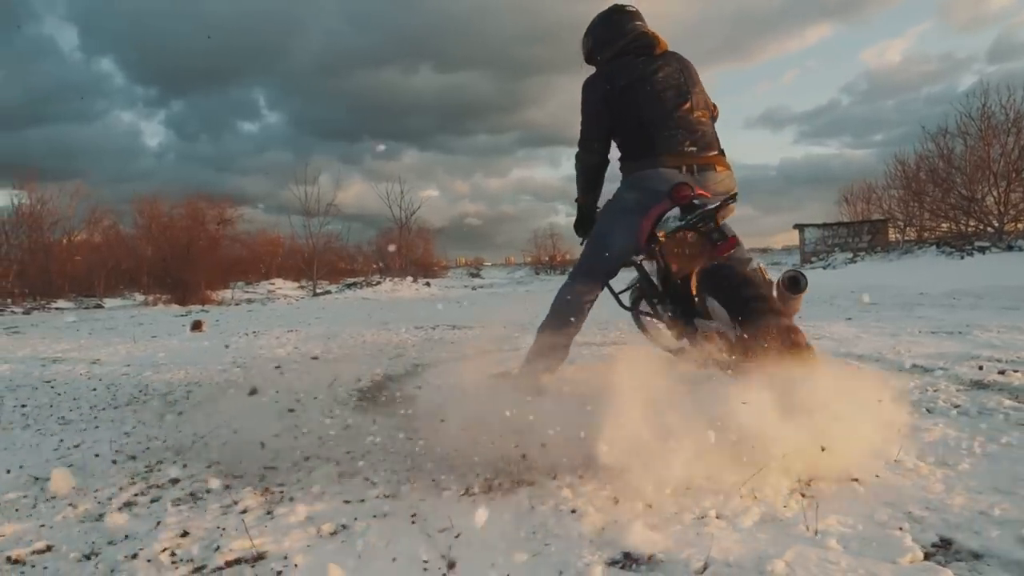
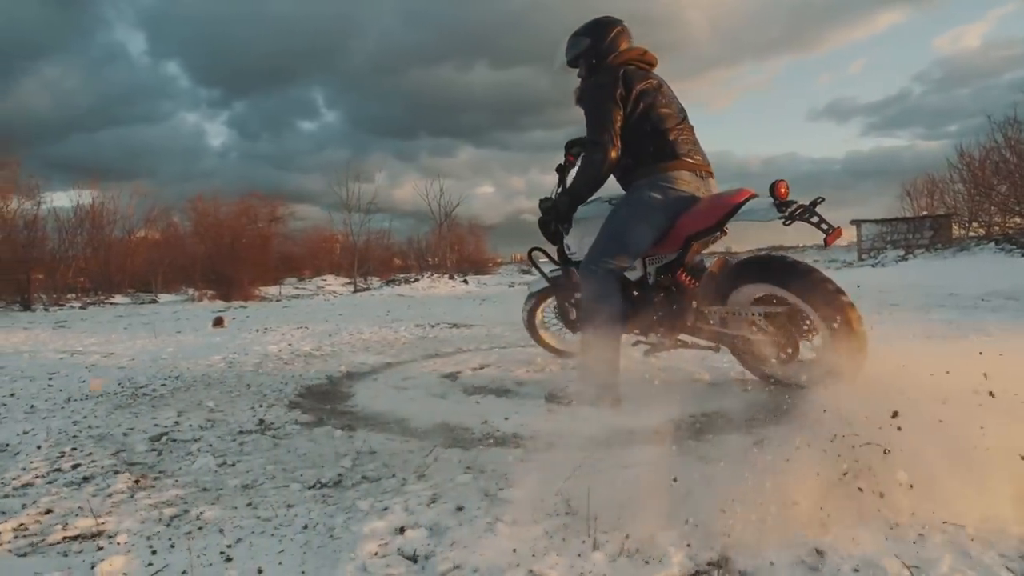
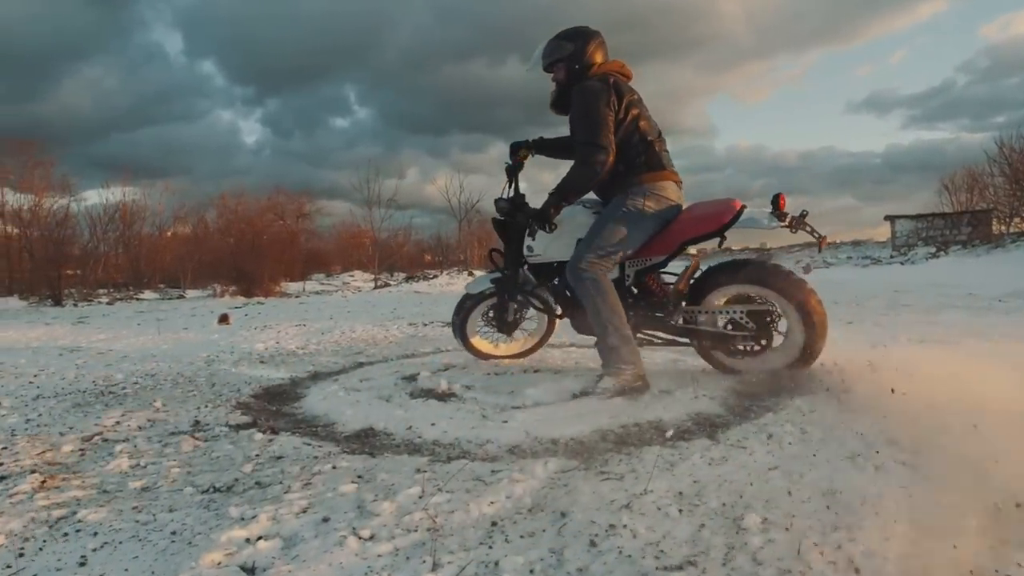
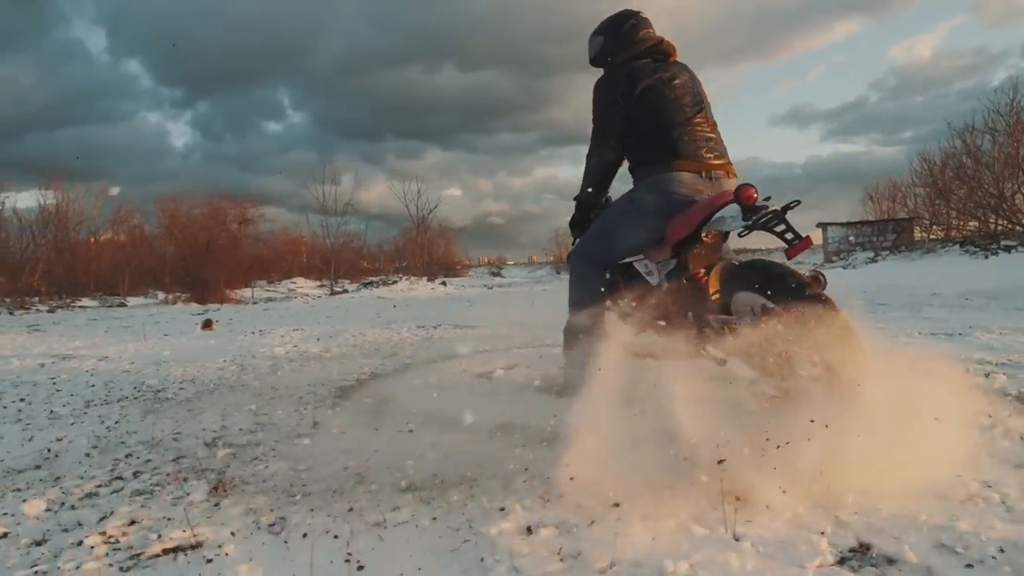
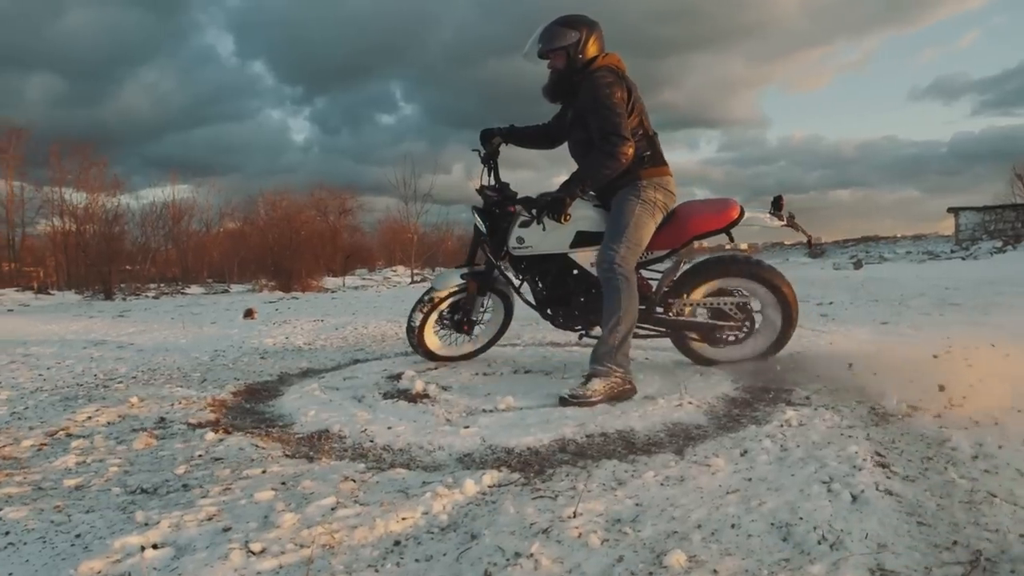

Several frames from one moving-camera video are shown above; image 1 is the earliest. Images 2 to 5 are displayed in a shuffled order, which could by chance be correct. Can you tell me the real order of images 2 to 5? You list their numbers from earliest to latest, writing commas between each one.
4, 2, 3, 5
